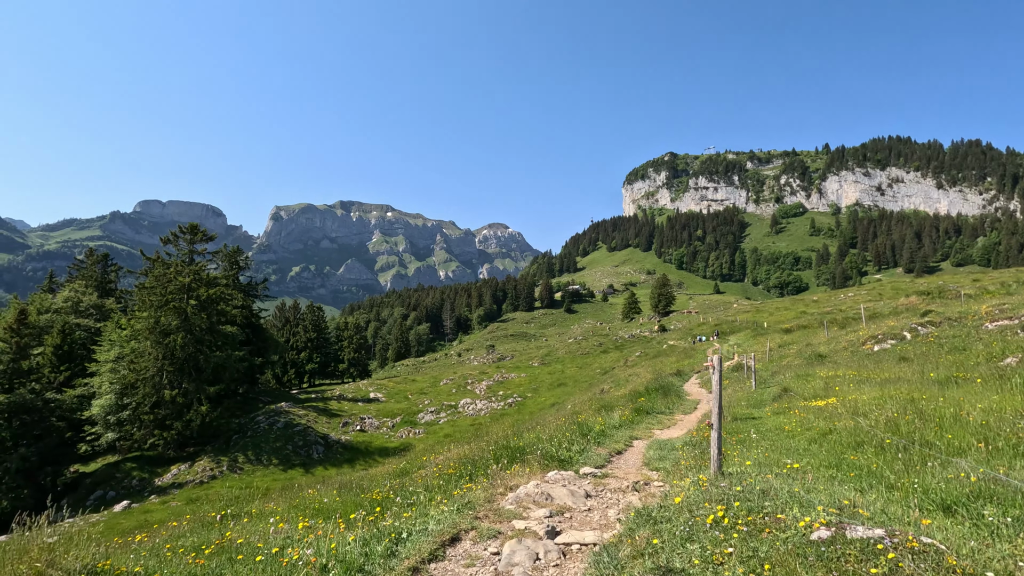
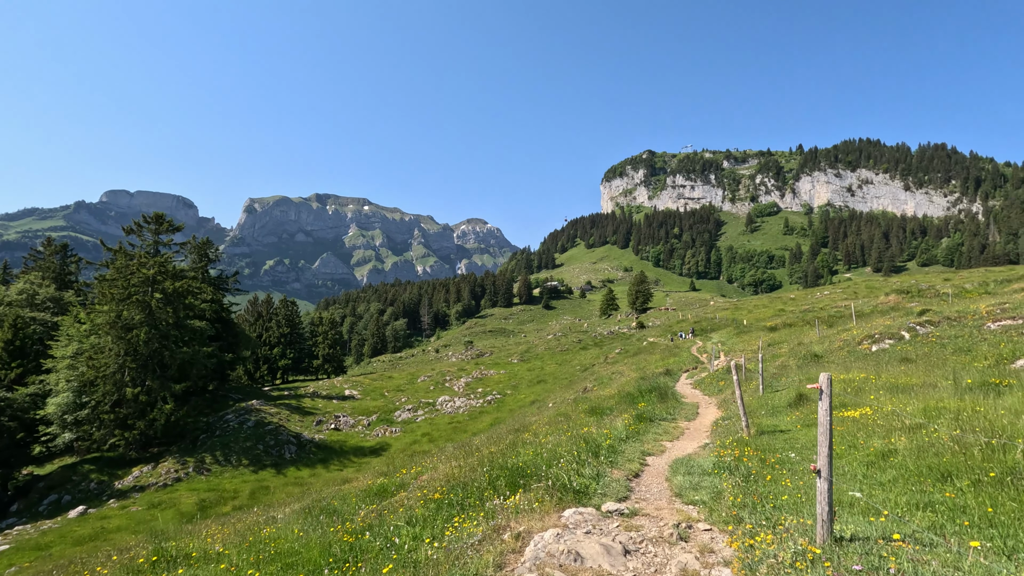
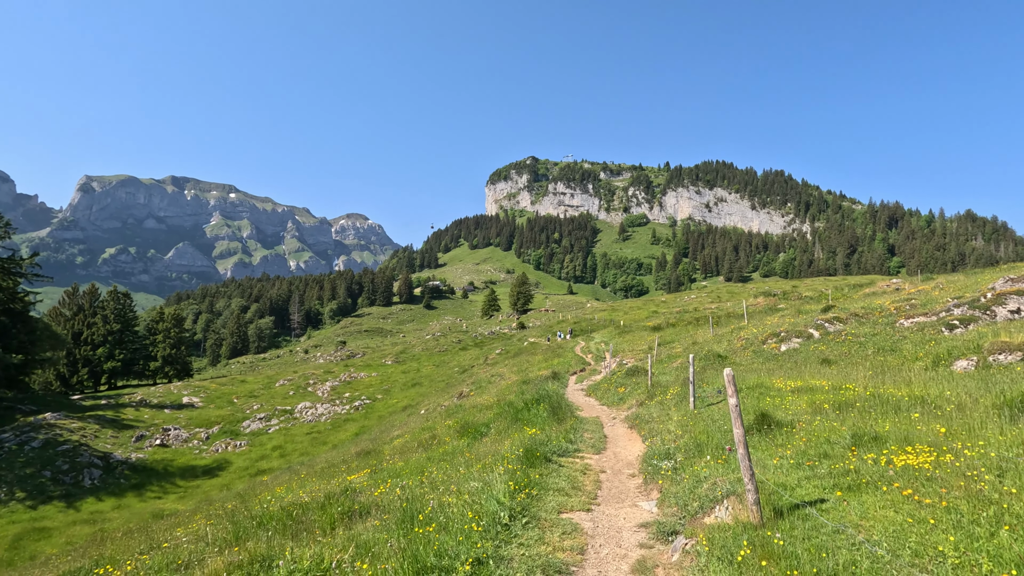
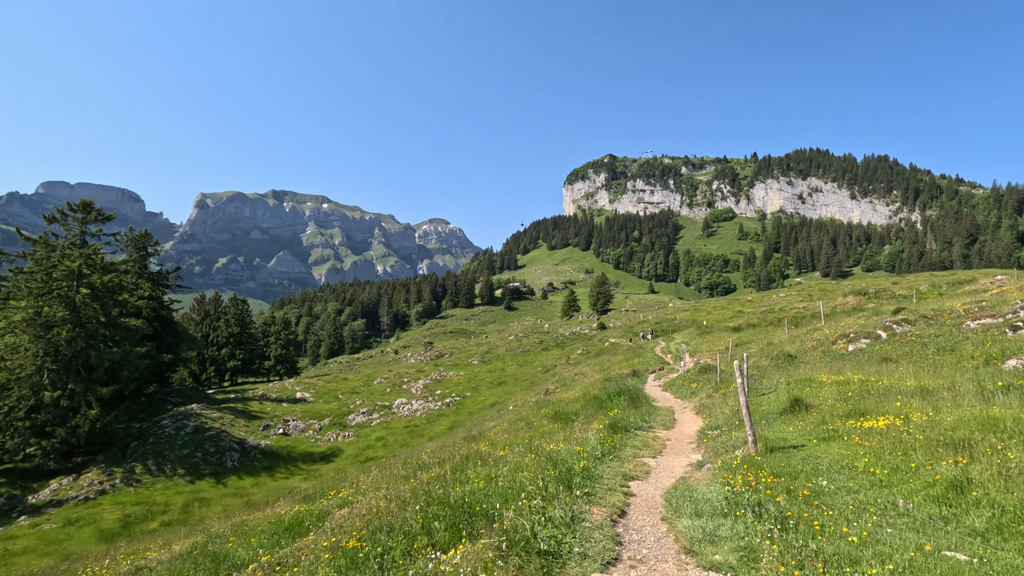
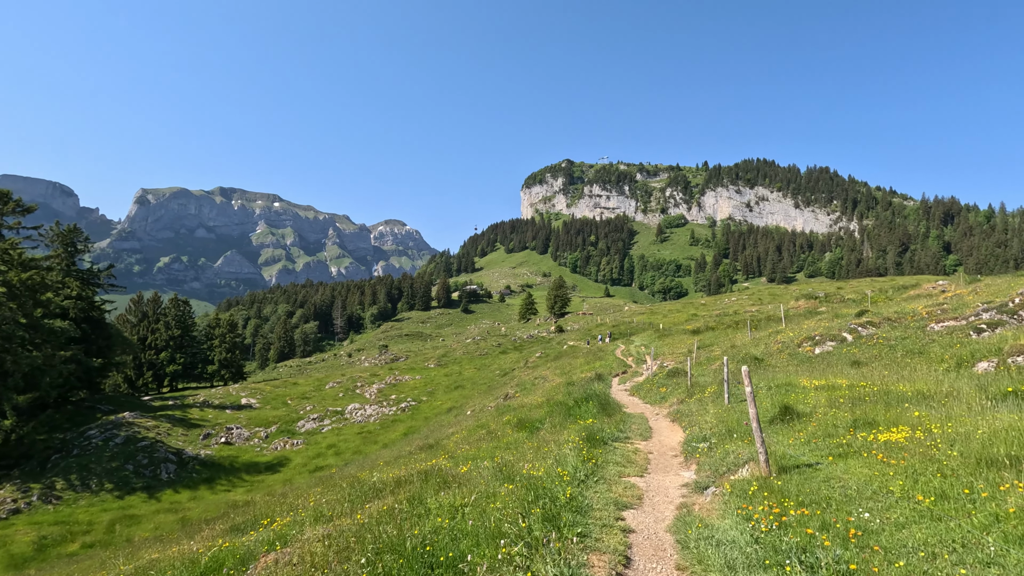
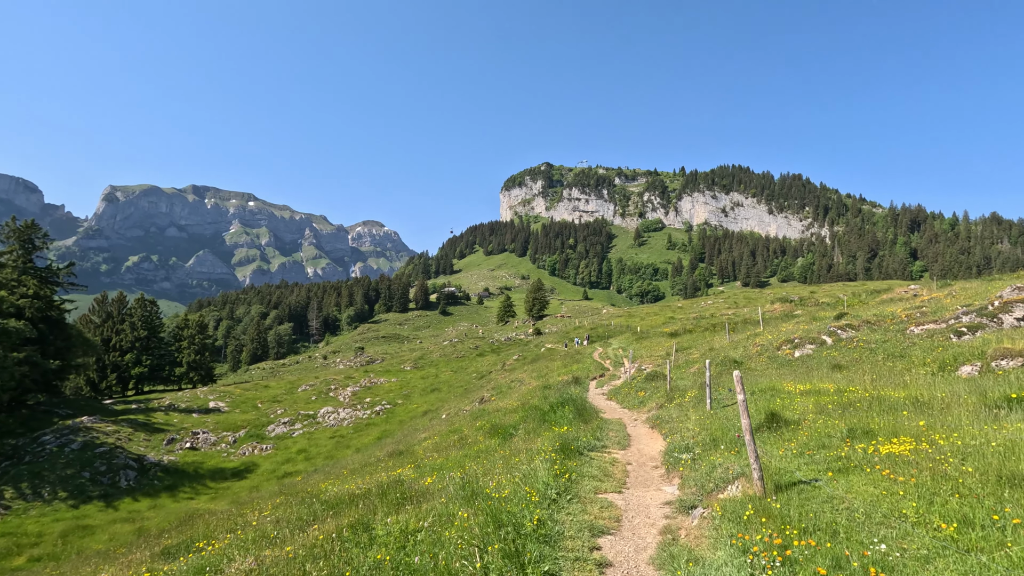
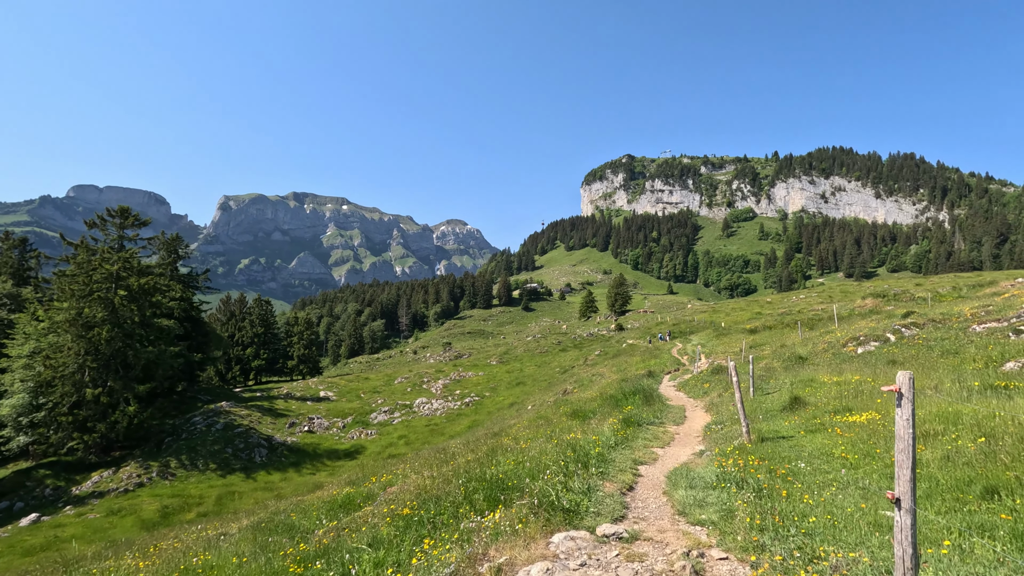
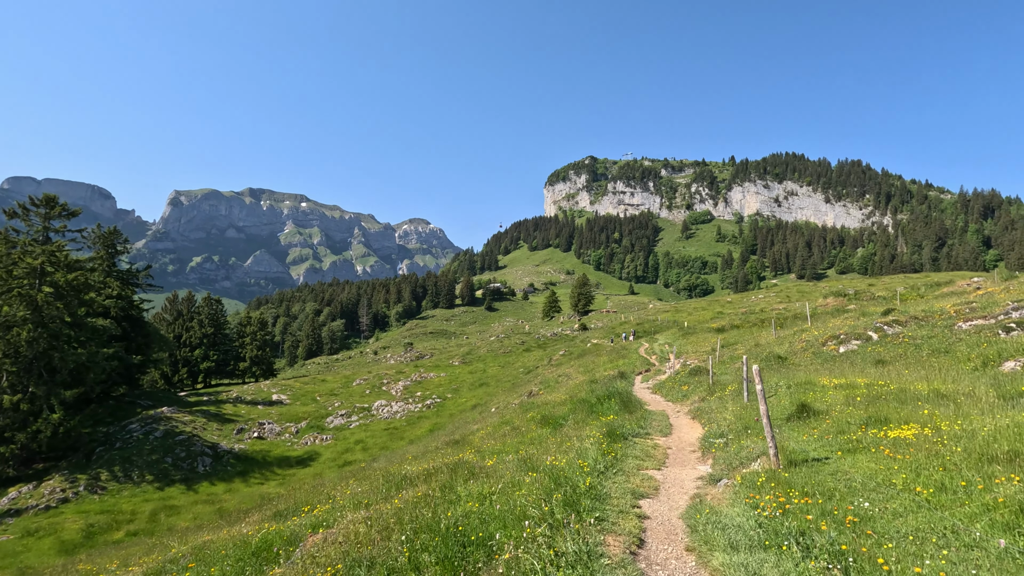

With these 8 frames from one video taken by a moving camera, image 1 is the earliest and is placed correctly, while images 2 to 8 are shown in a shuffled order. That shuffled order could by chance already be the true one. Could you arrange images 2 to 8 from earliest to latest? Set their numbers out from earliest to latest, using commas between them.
2, 7, 4, 8, 5, 6, 3
